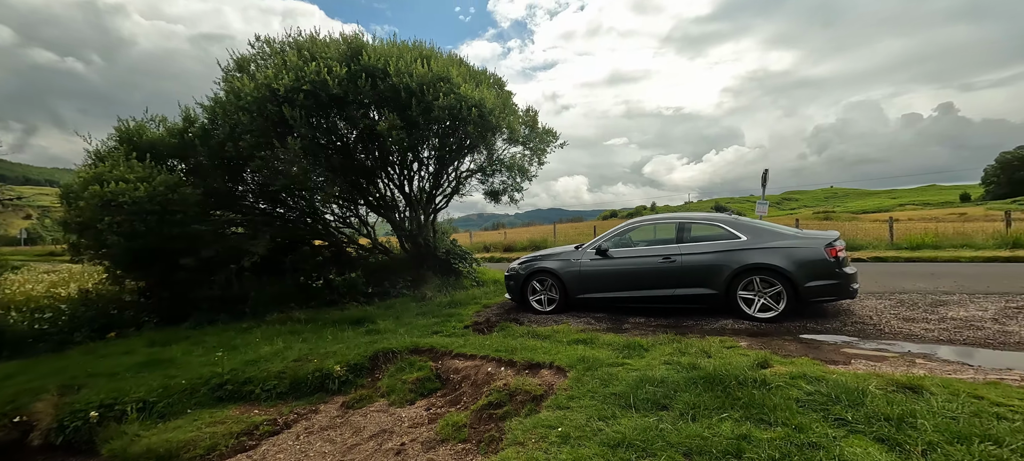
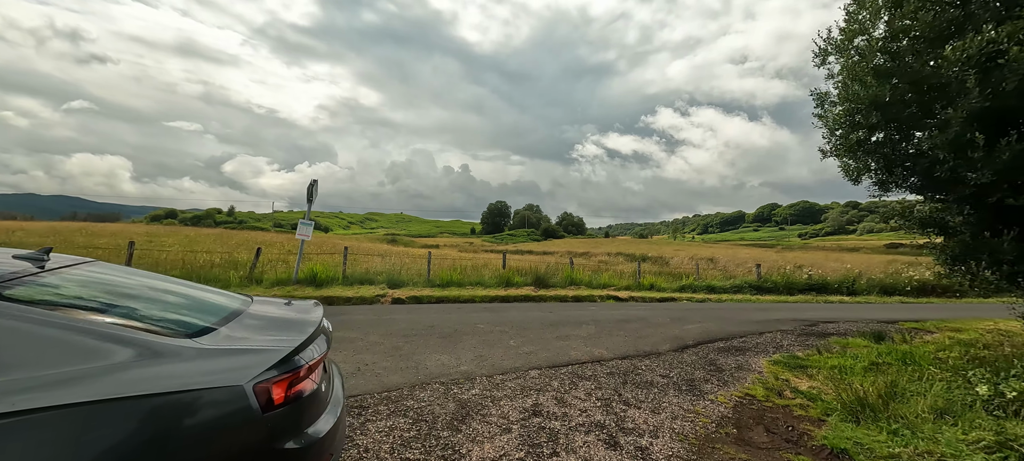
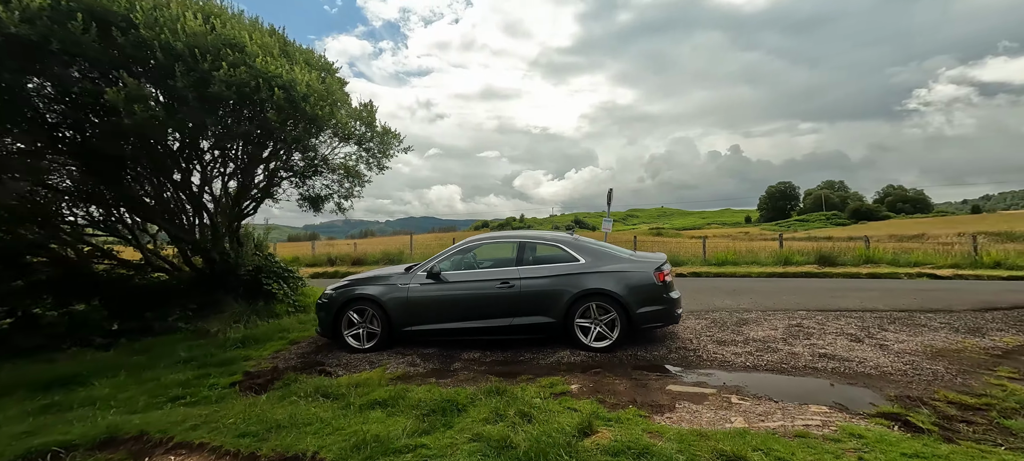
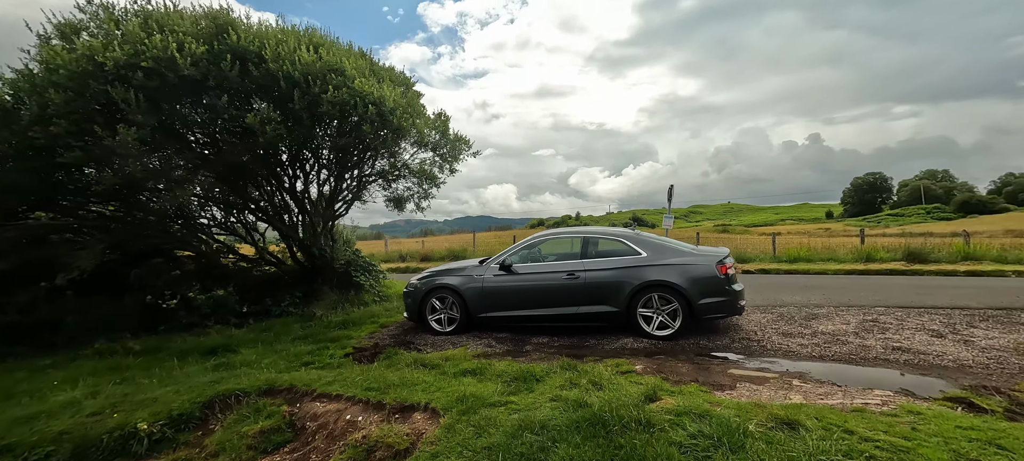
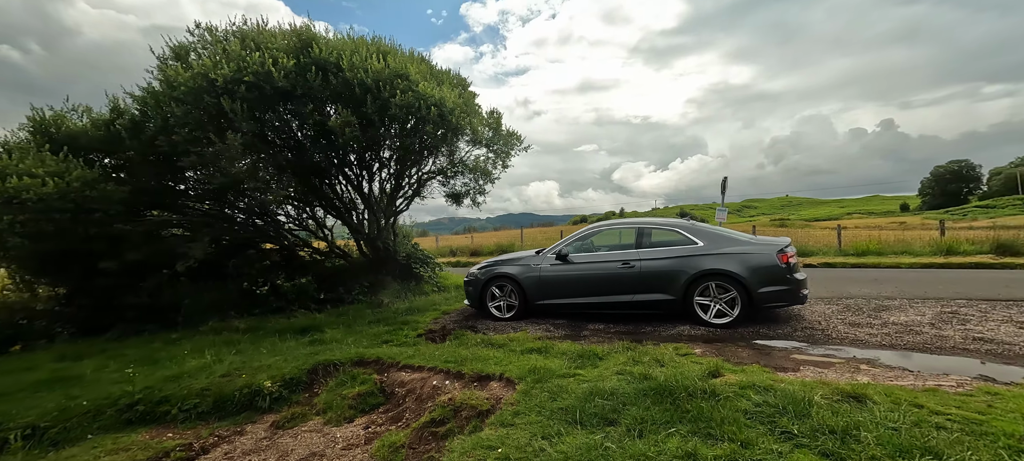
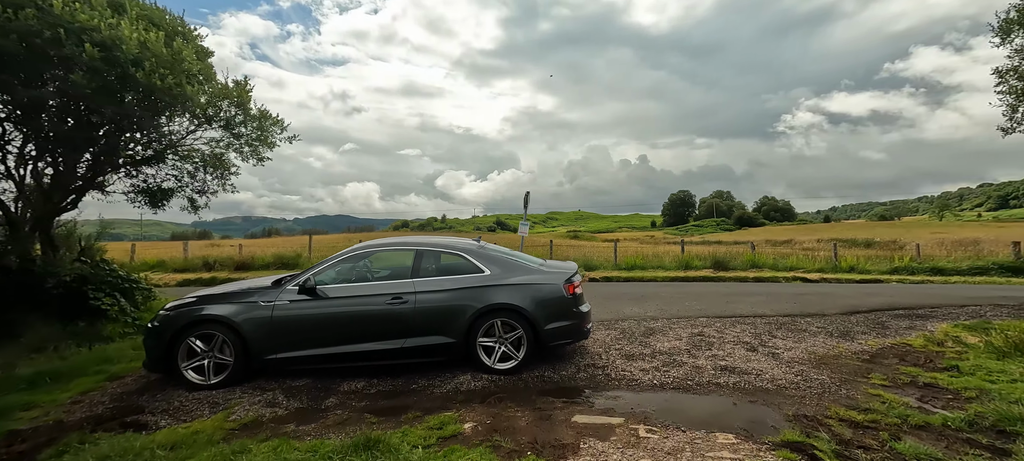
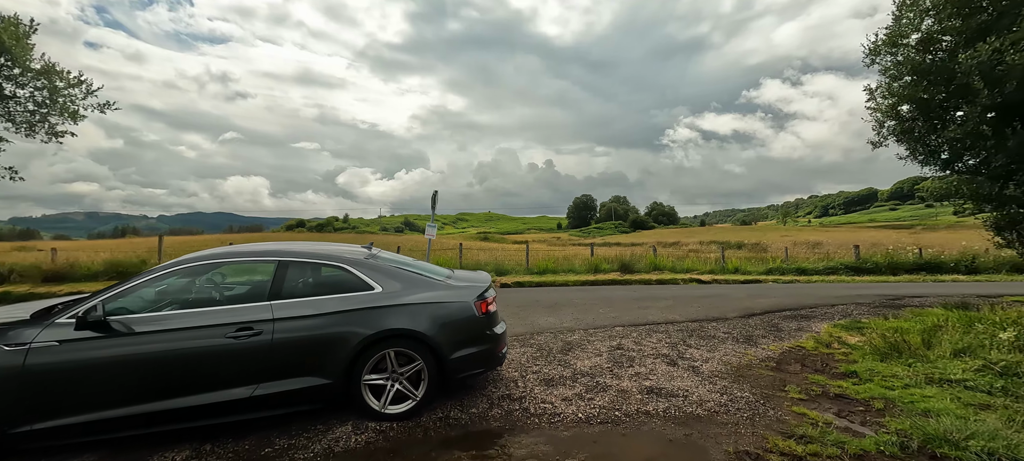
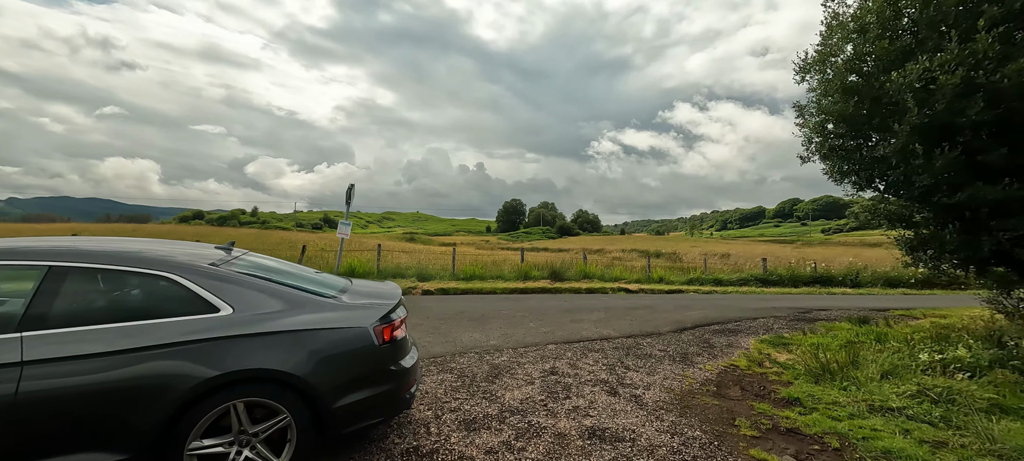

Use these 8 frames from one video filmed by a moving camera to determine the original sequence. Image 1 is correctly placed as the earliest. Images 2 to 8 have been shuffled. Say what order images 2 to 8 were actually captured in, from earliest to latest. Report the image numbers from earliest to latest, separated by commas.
5, 4, 3, 6, 7, 8, 2
